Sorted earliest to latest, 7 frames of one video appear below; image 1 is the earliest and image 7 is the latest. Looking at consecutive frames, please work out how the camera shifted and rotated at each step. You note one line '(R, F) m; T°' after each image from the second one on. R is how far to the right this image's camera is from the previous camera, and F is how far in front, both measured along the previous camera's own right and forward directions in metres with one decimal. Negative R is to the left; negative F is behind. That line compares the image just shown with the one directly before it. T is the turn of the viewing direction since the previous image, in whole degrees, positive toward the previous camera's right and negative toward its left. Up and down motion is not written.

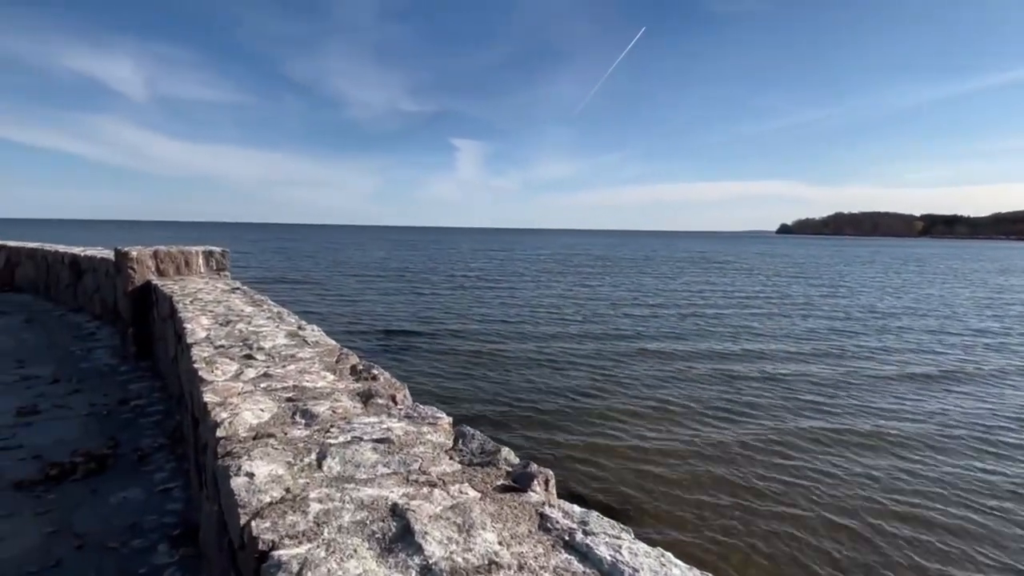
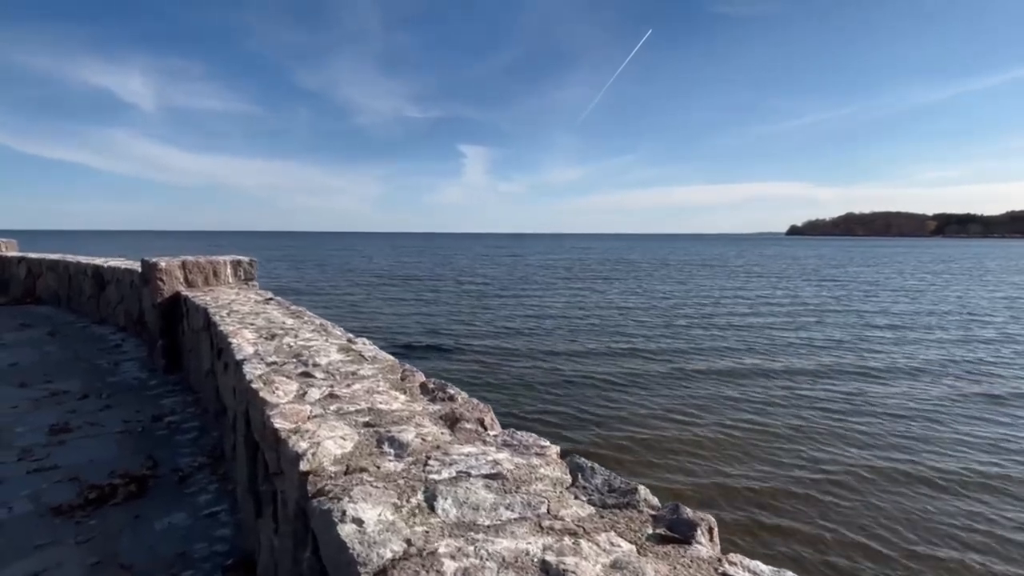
(-0.3, +0.2) m; -1°
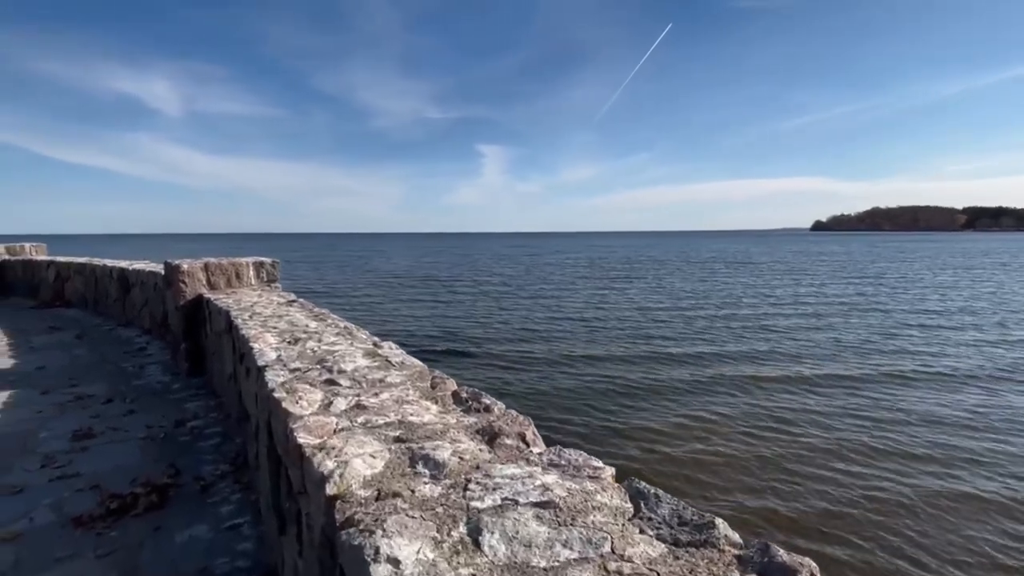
(-0.1, +0.2) m; -2°
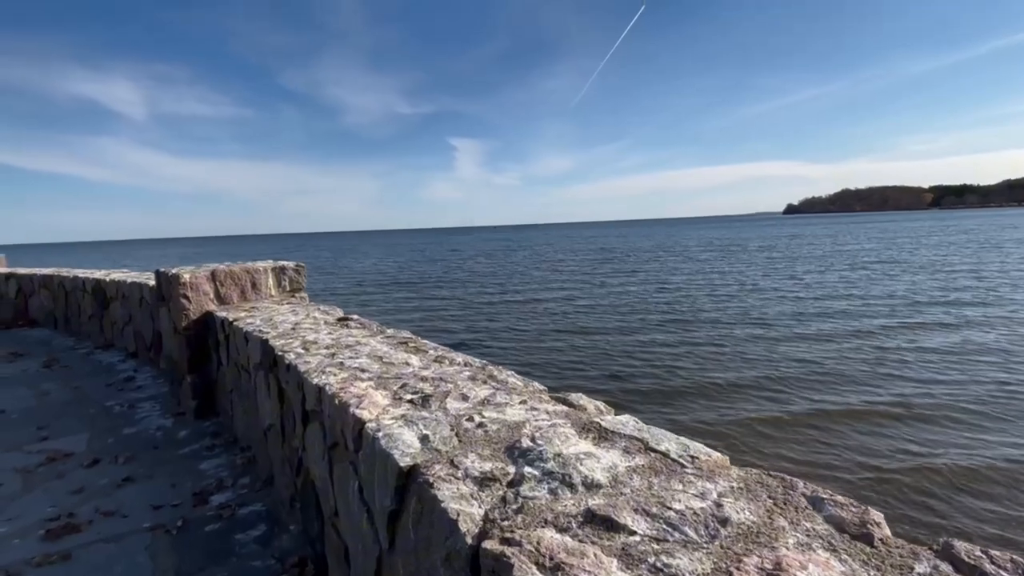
(-1.0, +1.2) m; +2°
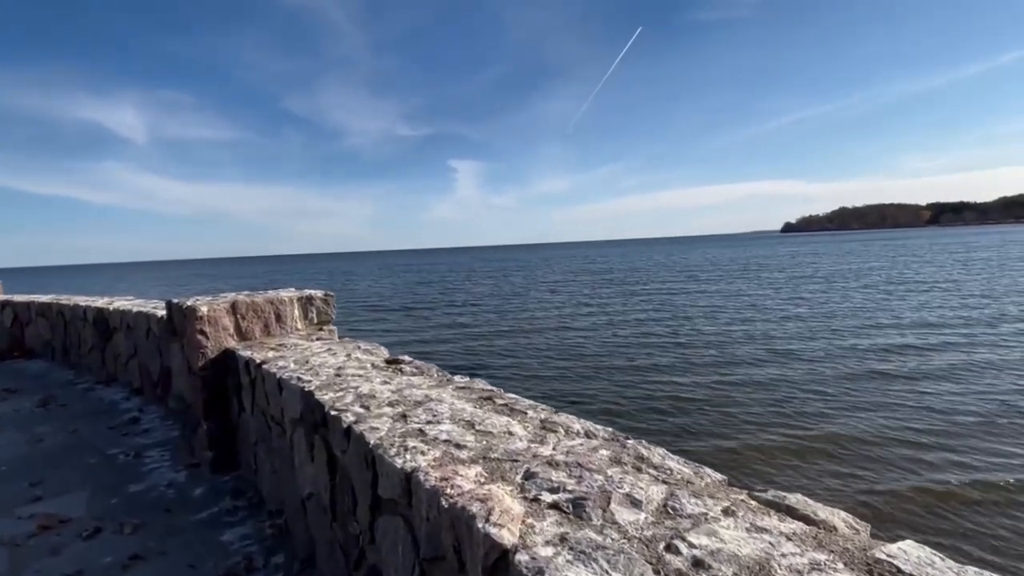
(-0.4, +0.5) m; 0°
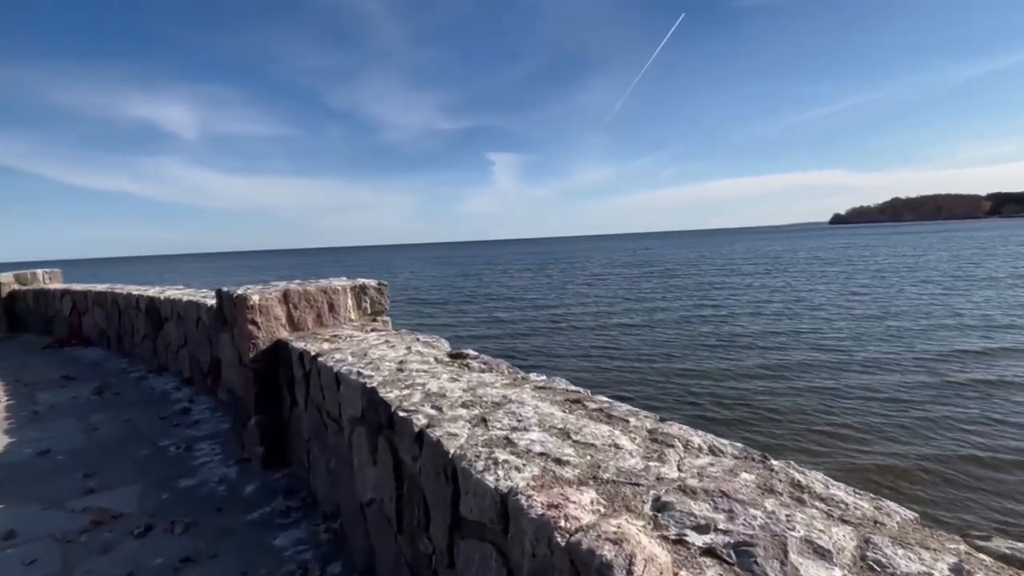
(-0.2, +0.3) m; -4°
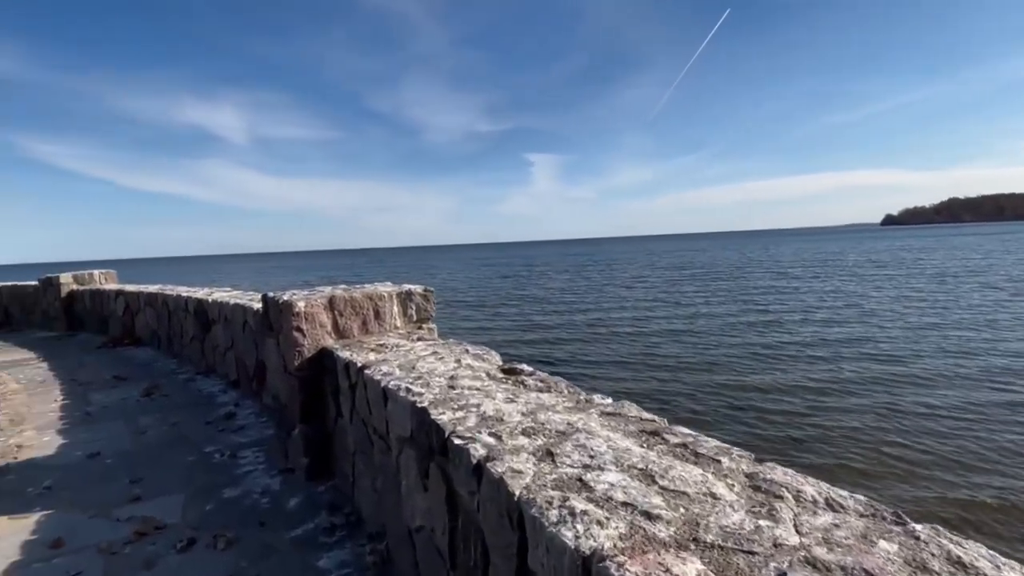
(-0.1, +0.2) m; -4°
